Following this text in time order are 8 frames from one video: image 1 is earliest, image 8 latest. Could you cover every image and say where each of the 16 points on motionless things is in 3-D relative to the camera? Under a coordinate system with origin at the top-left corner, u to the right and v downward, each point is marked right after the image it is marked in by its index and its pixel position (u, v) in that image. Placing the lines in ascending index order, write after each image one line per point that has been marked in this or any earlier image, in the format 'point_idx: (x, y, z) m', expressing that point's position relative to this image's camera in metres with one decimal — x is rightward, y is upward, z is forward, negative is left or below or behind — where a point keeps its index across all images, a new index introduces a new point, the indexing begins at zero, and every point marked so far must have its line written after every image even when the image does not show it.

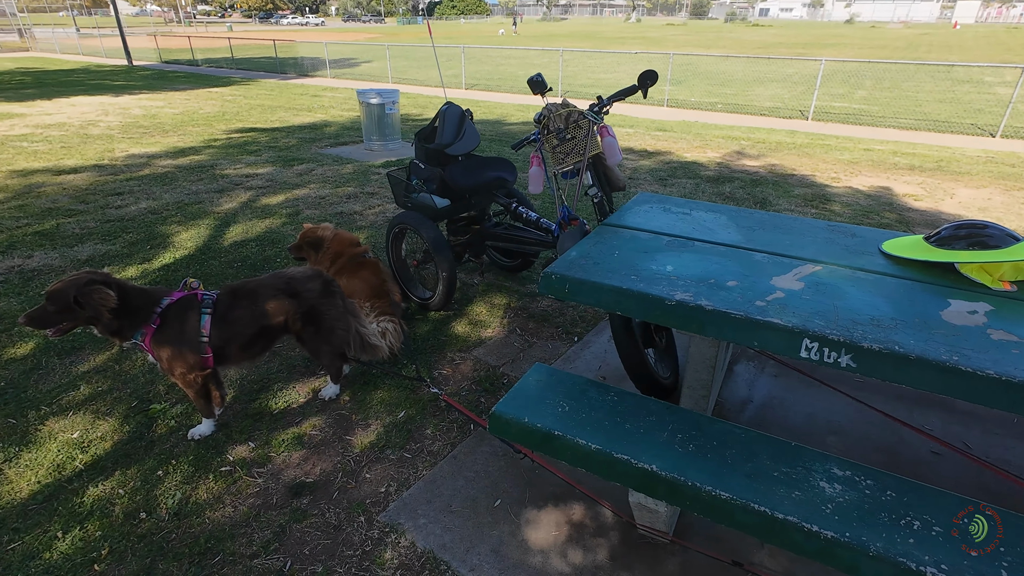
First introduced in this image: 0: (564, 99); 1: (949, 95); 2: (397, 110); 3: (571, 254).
0: (+0.3, +1.0, +2.8) m
1: (+13.2, +5.8, +16.5) m
2: (-1.8, +2.8, +8.6) m
3: (+0.3, +0.1, +2.3) m
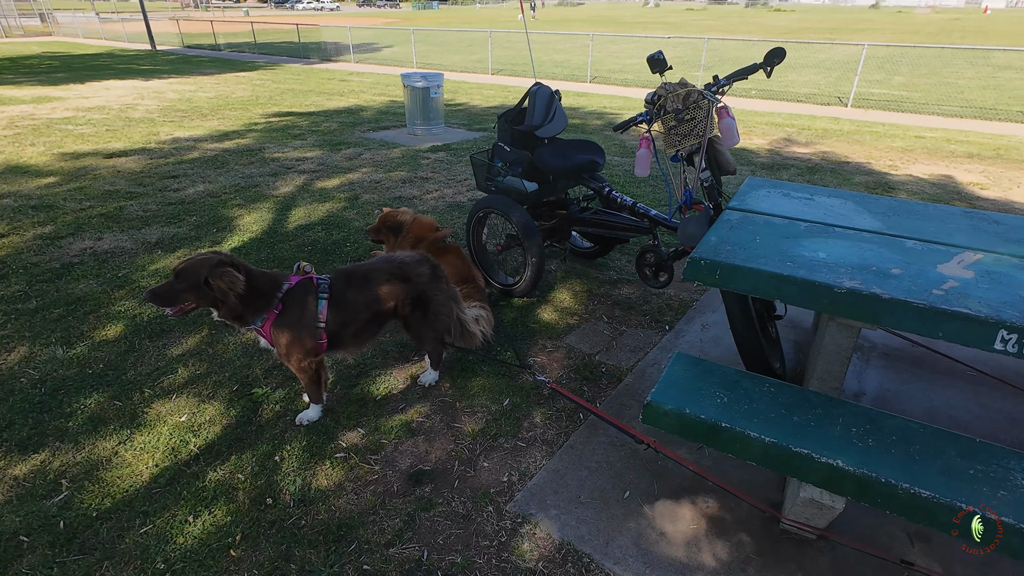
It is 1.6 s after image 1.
0: (+0.8, +1.0, +2.7) m
1: (+14.1, +6.1, +16.1) m
2: (-1.1, +3.0, +8.5) m
3: (+0.8, +0.2, +2.2) m
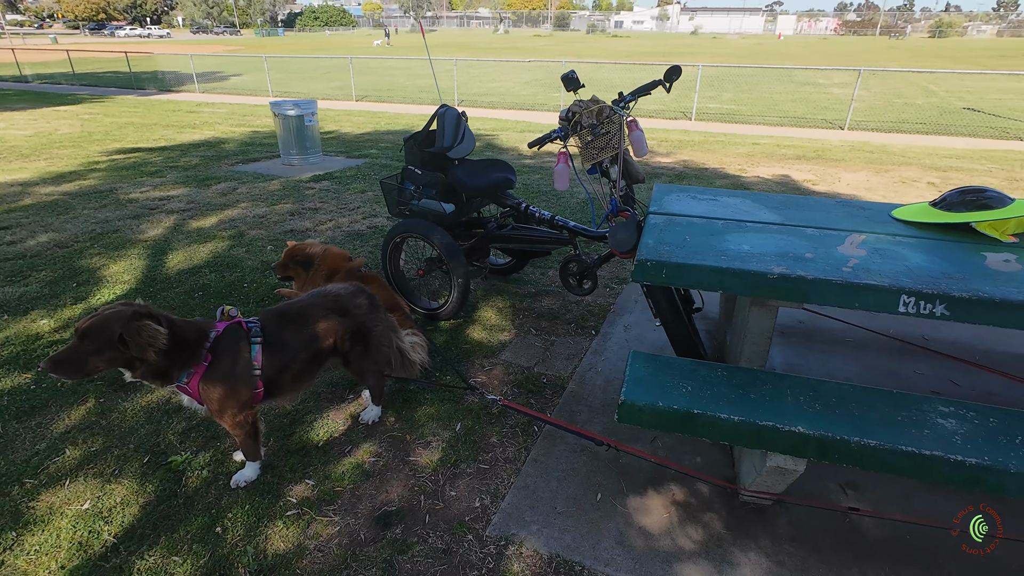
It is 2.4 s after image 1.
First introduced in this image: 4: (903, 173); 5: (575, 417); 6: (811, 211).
0: (+0.4, +1.0, +2.9) m
1: (+9.9, +6.7, +18.9) m
2: (-2.9, +2.5, +8.2) m
3: (+0.6, +0.2, +2.4) m
4: (+5.9, +1.7, +8.3) m
5: (+0.3, -0.7, +2.8) m
6: (+1.5, +0.4, +2.8) m
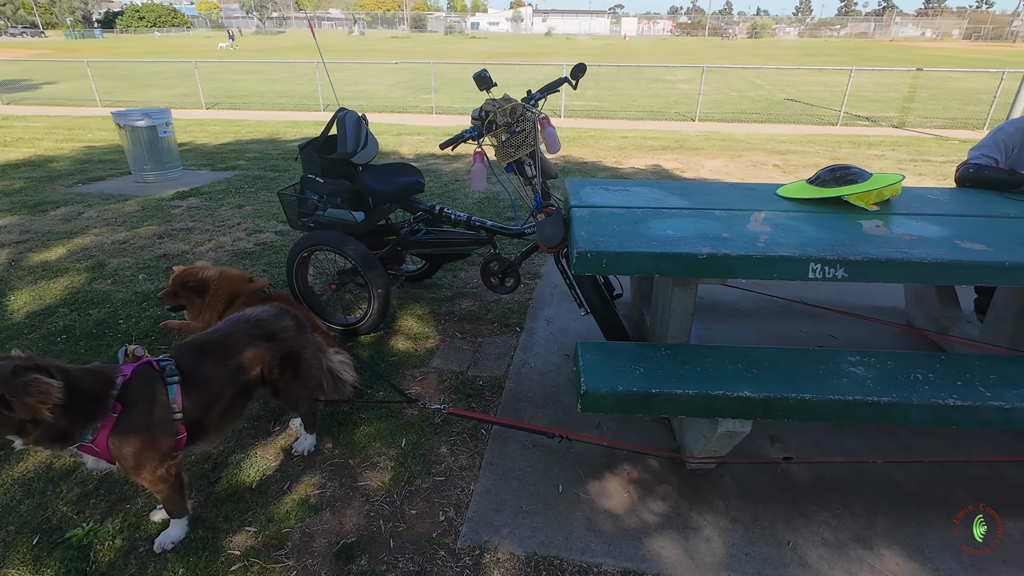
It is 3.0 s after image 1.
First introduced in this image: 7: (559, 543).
0: (0.0, +1.0, +2.9) m
1: (+5.2, +7.4, +20.5) m
2: (-4.6, +2.1, +7.4) m
3: (+0.3, +0.2, +2.4) m
4: (+4.1, +2.2, +9.3) m
5: (0.0, -0.7, +2.8) m
6: (+1.1, +0.5, +3.0) m
7: (+0.2, -1.0, +2.1) m
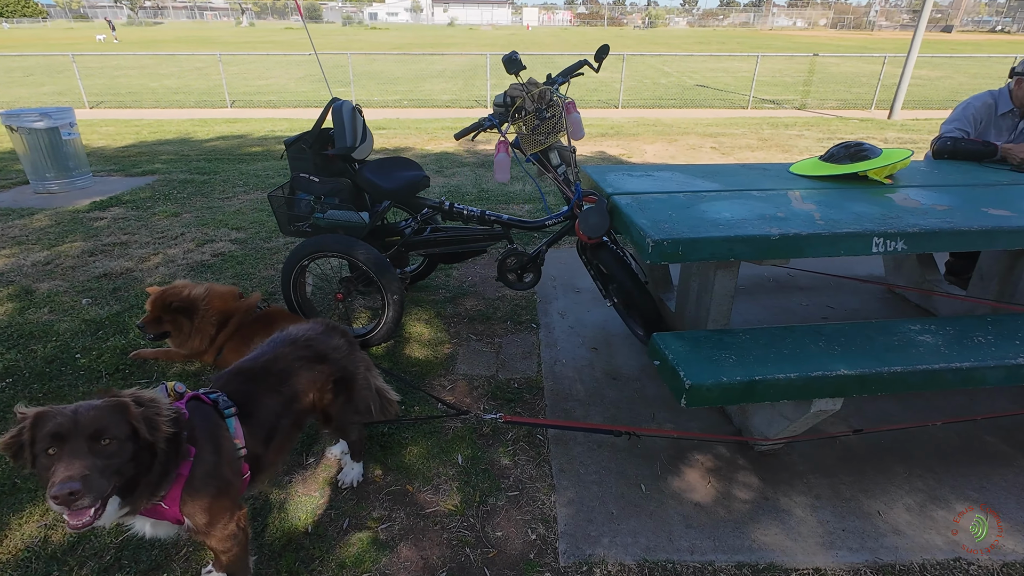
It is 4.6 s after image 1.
0: (+0.1, +1.0, +2.7) m
1: (+2.1, +7.9, +20.8) m
2: (-5.1, +1.8, +6.4) m
3: (+0.5, +0.3, +2.3) m
4: (+3.1, +2.6, +9.7) m
5: (+0.3, -0.6, +2.7) m
6: (+1.2, +0.6, +3.0) m
7: (+0.6, -1.0, +2.0) m
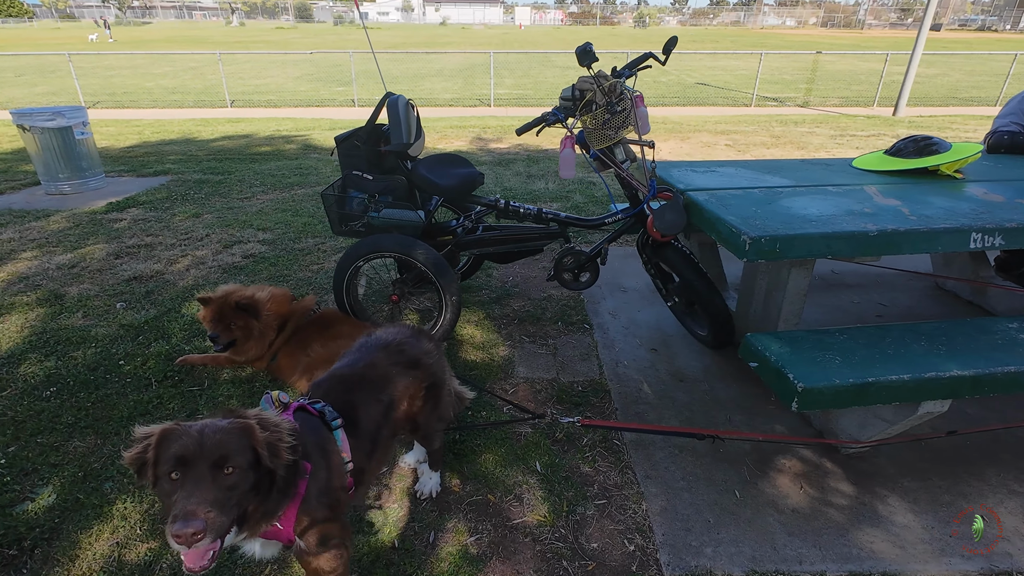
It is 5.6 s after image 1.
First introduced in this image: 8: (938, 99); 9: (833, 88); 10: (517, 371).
0: (+0.4, +1.0, +2.6) m
1: (+2.2, +8.0, +20.8) m
2: (-4.9, +1.8, +6.3) m
3: (+0.9, +0.3, +2.3) m
4: (+3.3, +2.6, +9.6) m
5: (+0.6, -0.6, +2.6) m
6: (+1.6, +0.6, +3.0) m
7: (+0.9, -1.0, +2.0) m
8: (+12.5, +5.6, +16.2) m
9: (+10.5, +6.6, +17.9) m
10: (0.0, -0.5, +3.0) m
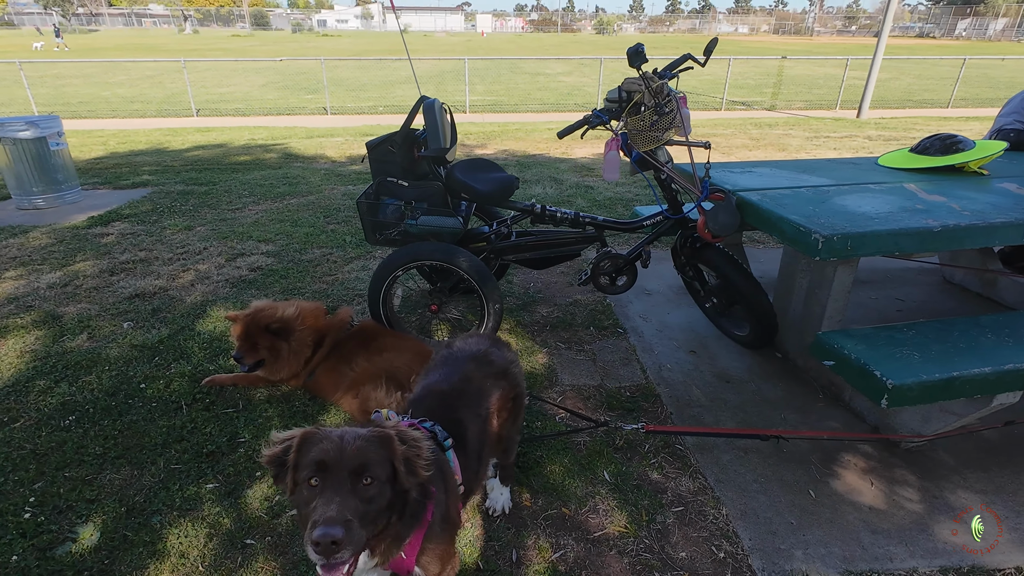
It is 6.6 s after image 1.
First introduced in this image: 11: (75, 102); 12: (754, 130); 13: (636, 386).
0: (+0.6, +1.0, +2.6) m
1: (+1.1, +7.8, +20.9) m
2: (-4.9, +1.6, +5.9) m
3: (+1.1, +0.3, +2.3) m
4: (+3.1, +2.6, +9.8) m
5: (+0.9, -0.6, +2.6) m
6: (+1.8, +0.6, +3.0) m
7: (+1.2, -0.9, +1.9) m
8: (+11.8, +5.7, +16.9) m
9: (+9.6, +6.7, +18.6) m
10: (+0.3, -0.5, +3.0) m
11: (-13.4, +5.7, +16.9) m
12: (+4.9, +3.2, +11.1) m
13: (+0.7, -0.5, +2.9) m
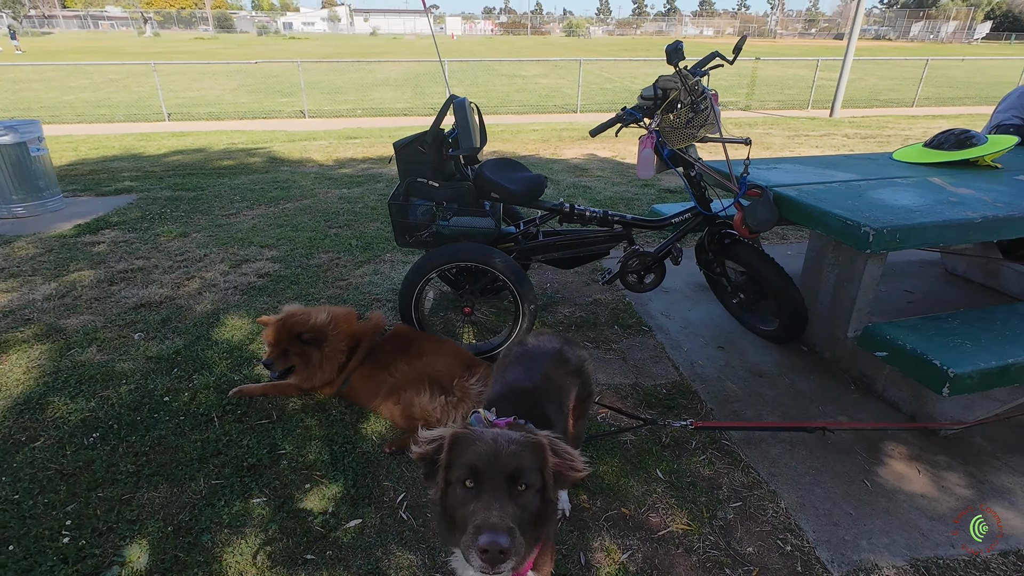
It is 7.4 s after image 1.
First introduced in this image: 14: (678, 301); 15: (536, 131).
0: (+0.8, +1.0, +2.6) m
1: (+0.2, +7.7, +20.9) m
2: (-4.9, +1.4, +5.7) m
3: (+1.3, +0.3, +2.3) m
4: (+2.8, +2.6, +9.9) m
5: (+1.1, -0.6, +2.6) m
6: (+1.9, +0.7, +3.1) m
7: (+1.5, -0.9, +2.0) m
8: (+11.1, +5.9, +17.4) m
9: (+8.9, +6.8, +19.0) m
10: (+0.4, -0.5, +2.9) m
11: (-14.0, +5.4, +16.2) m
12: (+4.6, +3.3, +11.3) m
13: (+0.8, -0.5, +2.9) m
14: (+1.1, -0.1, +3.7) m
15: (+0.5, +3.3, +11.4) m
